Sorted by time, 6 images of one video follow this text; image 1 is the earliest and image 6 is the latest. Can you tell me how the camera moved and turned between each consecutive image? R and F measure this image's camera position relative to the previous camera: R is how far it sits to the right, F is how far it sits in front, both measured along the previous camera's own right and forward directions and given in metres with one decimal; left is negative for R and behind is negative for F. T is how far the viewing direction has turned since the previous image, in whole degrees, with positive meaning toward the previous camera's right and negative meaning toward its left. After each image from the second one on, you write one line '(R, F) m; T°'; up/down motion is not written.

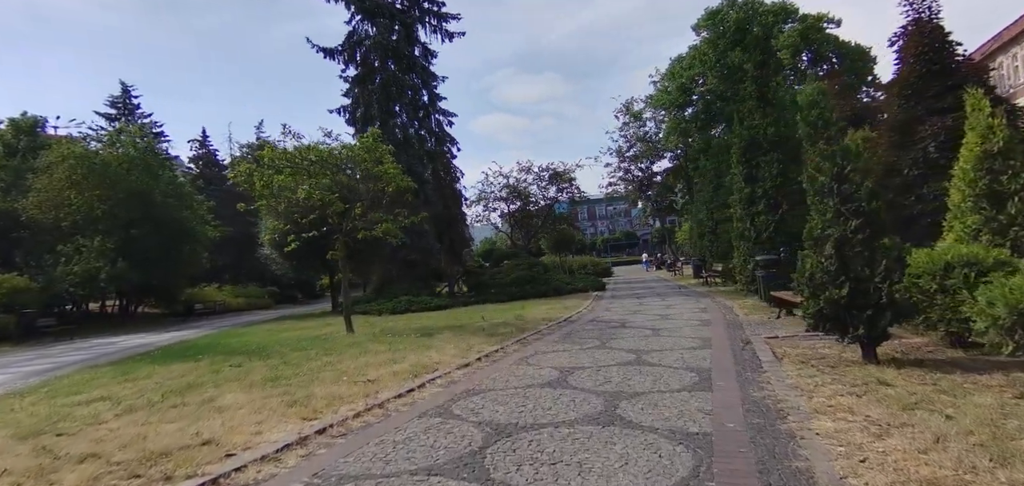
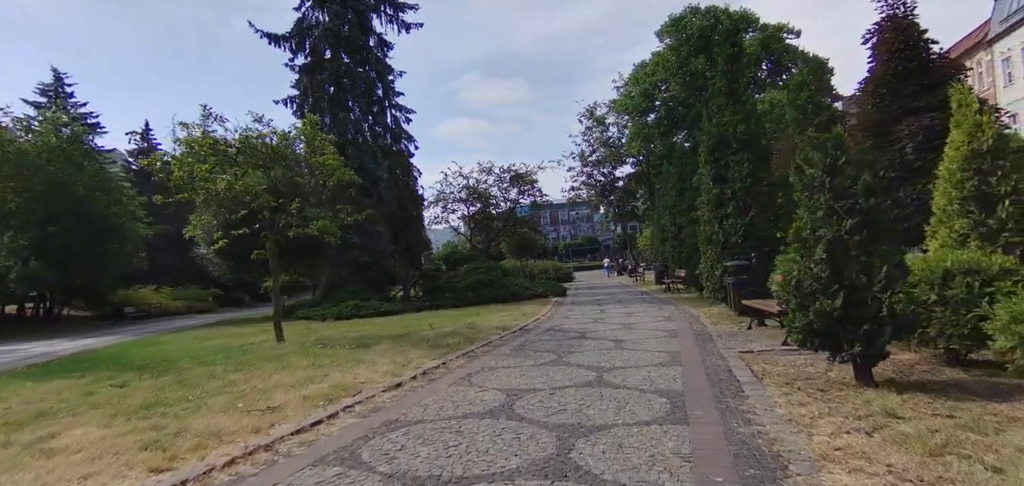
(+0.2, +1.1) m; +4°
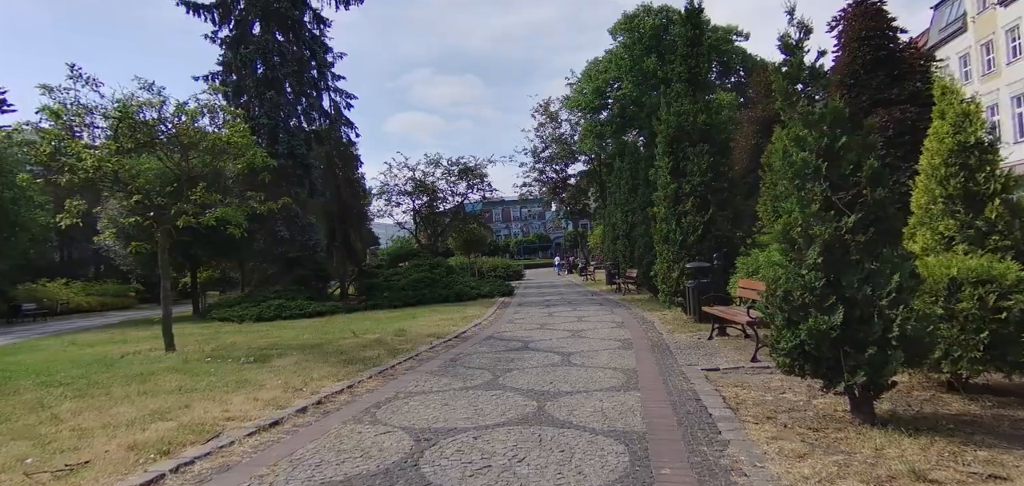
(+0.3, +1.4) m; +5°
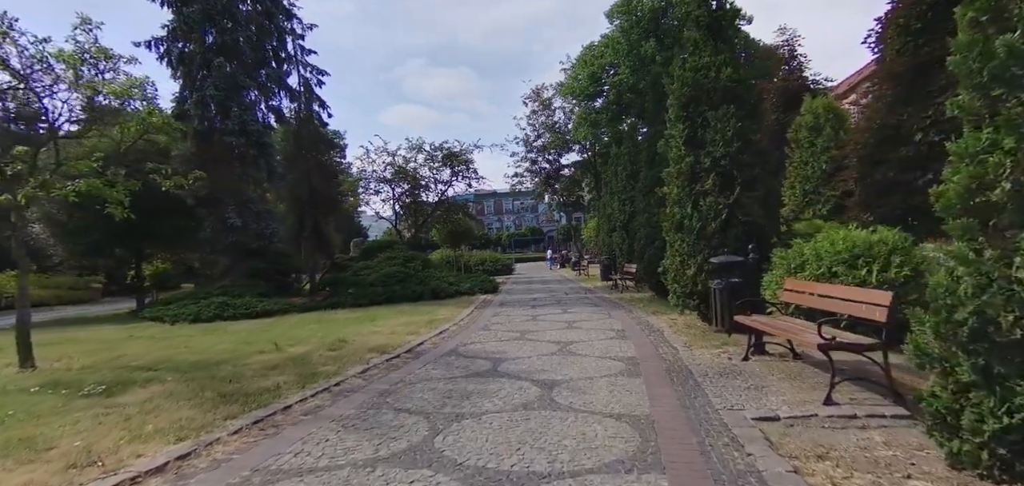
(+0.3, +2.4) m; +1°
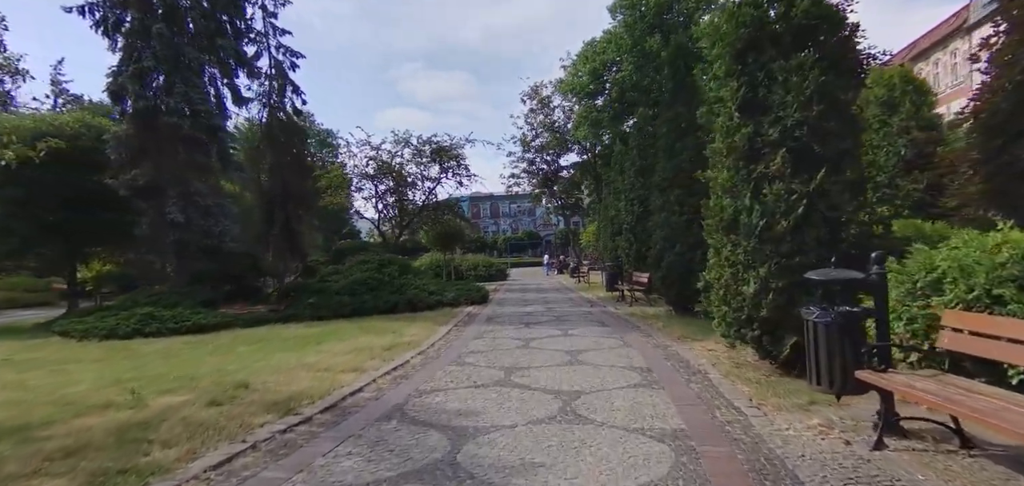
(+0.2, +2.7) m; 0°
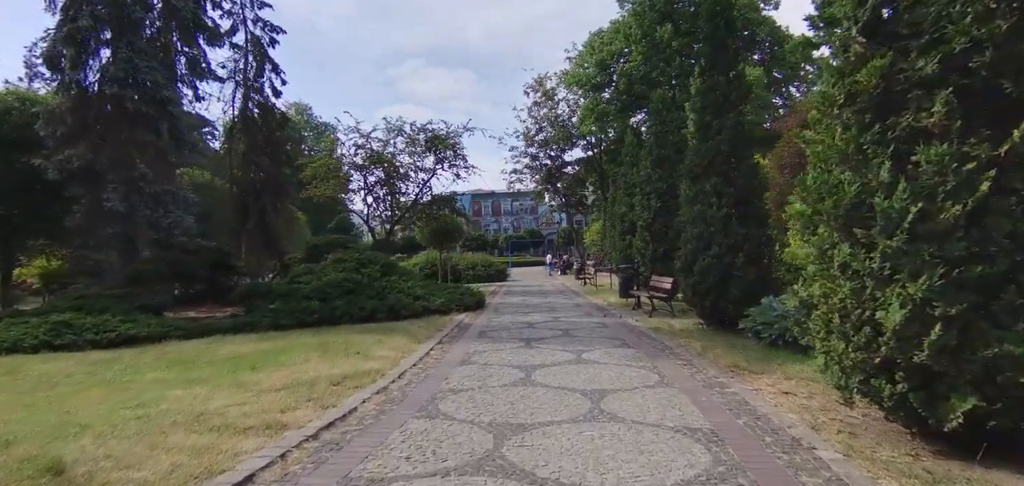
(0.0, +2.4) m; 0°
